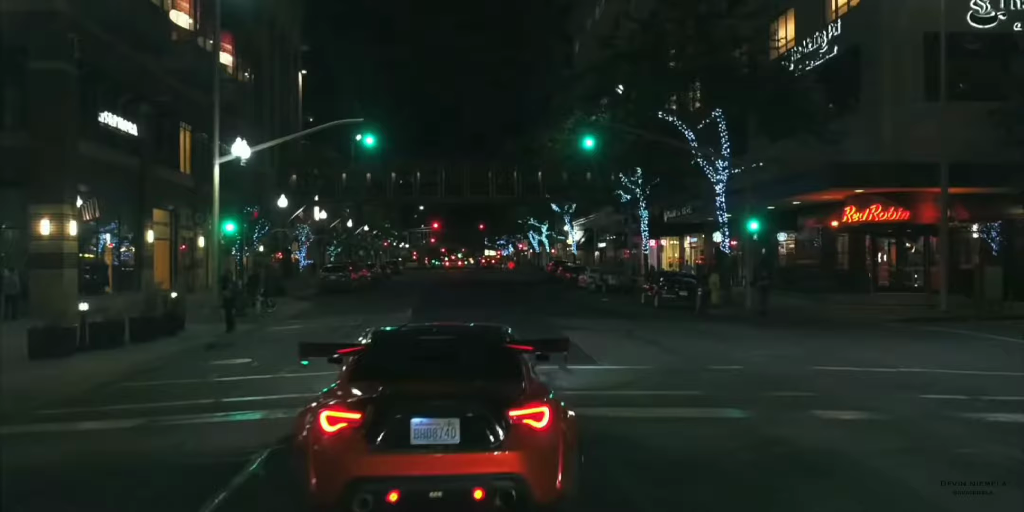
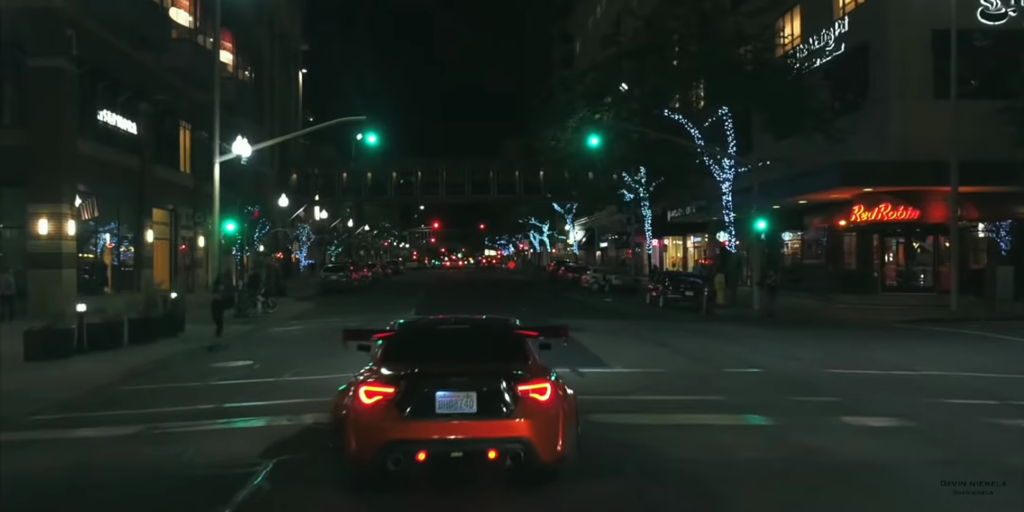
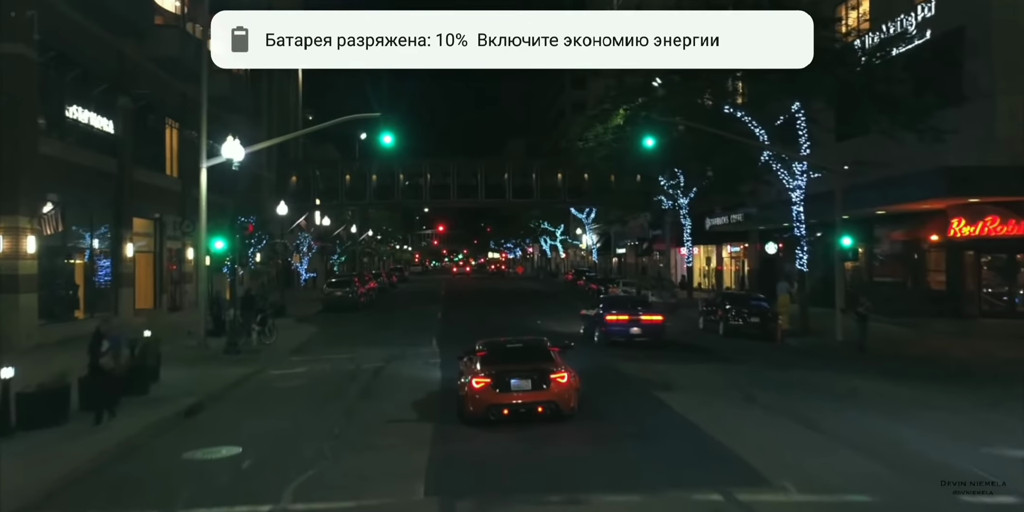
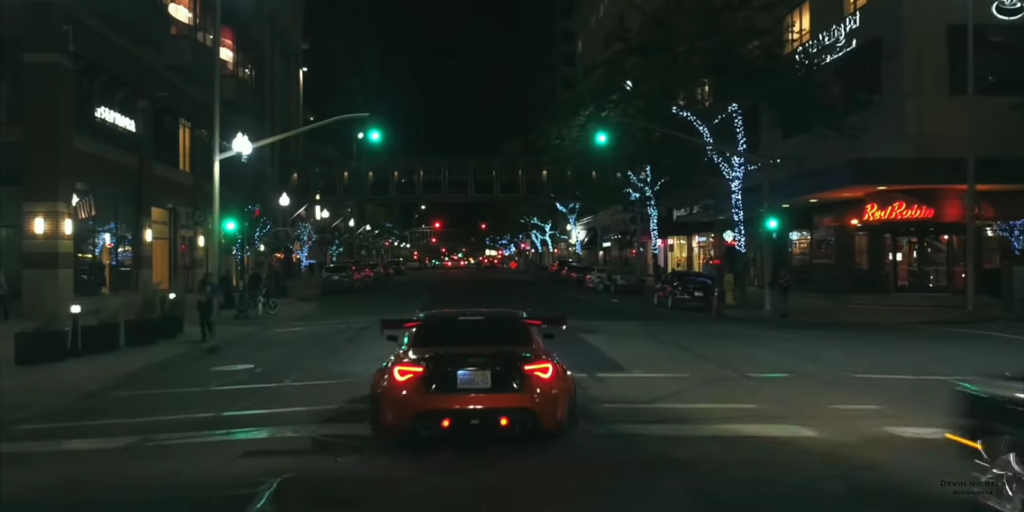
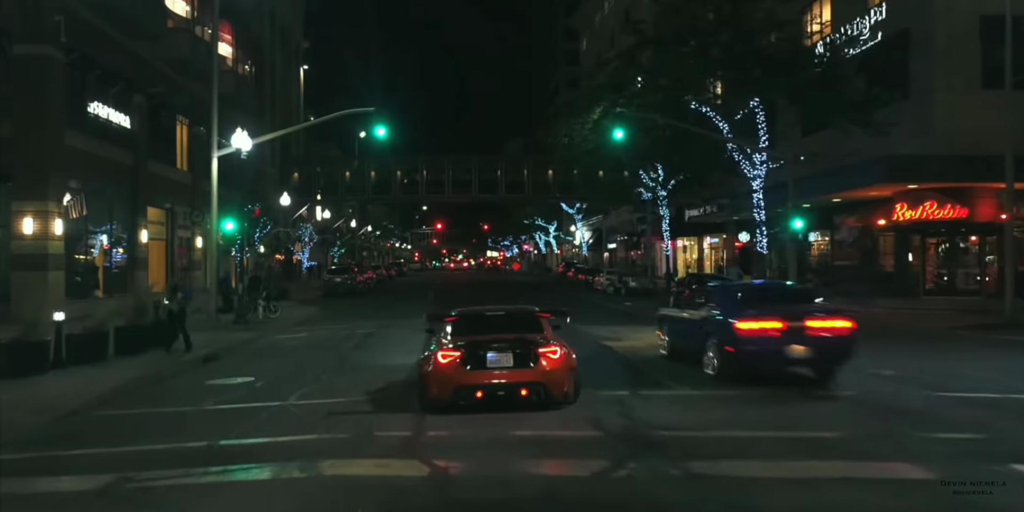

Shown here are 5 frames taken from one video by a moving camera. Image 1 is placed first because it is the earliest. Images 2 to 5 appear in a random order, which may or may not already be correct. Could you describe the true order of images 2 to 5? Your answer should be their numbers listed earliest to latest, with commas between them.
2, 4, 5, 3
